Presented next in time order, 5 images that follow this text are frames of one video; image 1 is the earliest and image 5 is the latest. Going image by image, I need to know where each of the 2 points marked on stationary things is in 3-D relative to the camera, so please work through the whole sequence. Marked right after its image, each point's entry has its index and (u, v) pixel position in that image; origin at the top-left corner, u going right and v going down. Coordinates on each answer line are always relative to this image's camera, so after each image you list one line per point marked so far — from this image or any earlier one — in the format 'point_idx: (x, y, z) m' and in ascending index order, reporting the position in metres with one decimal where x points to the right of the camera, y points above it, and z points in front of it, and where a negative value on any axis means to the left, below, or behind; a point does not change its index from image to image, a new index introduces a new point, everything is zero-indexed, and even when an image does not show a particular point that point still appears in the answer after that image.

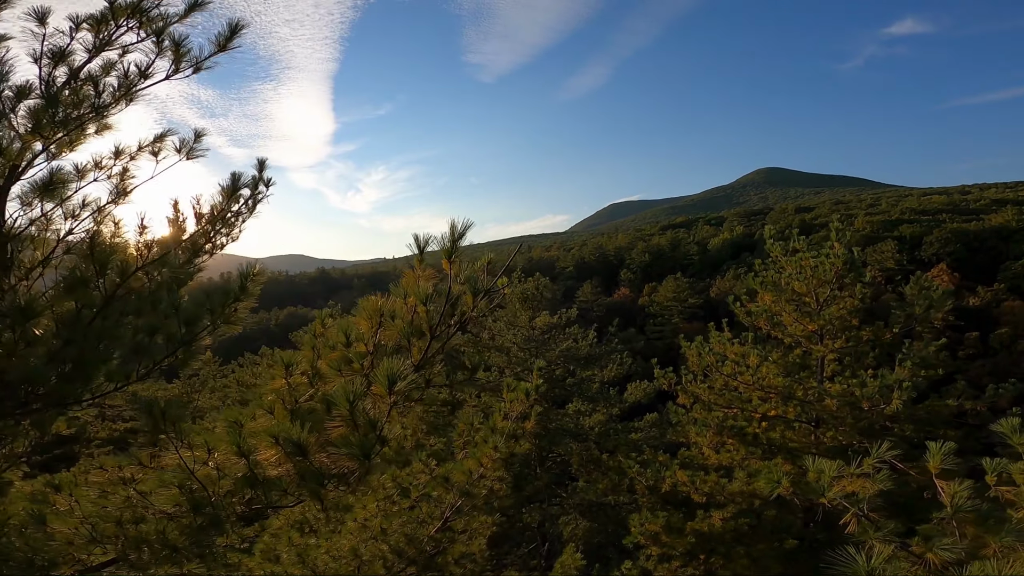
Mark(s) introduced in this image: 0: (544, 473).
0: (+0.5, -3.4, +8.3) m
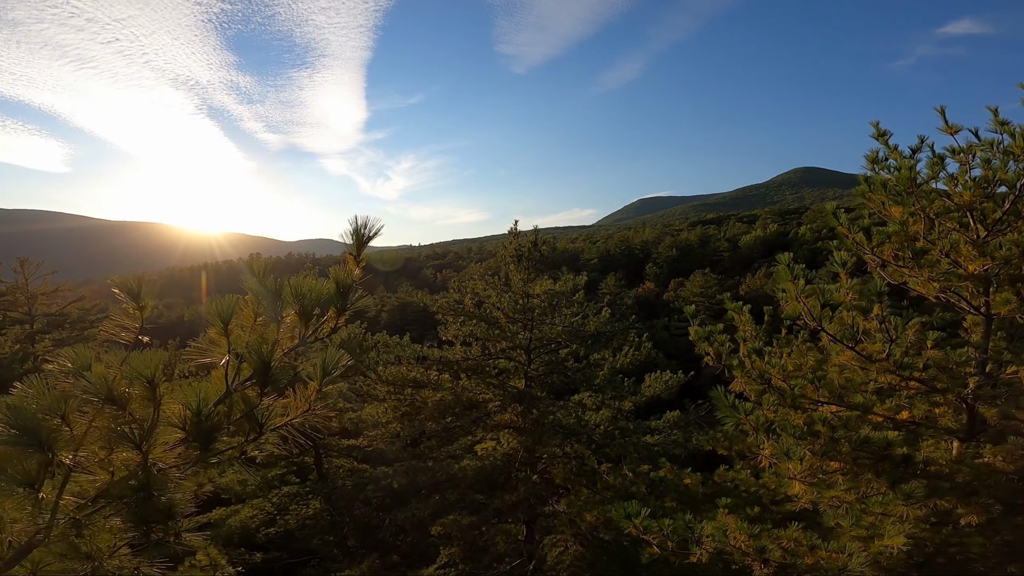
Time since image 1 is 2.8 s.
0: (+0.2, -2.8, +6.6) m
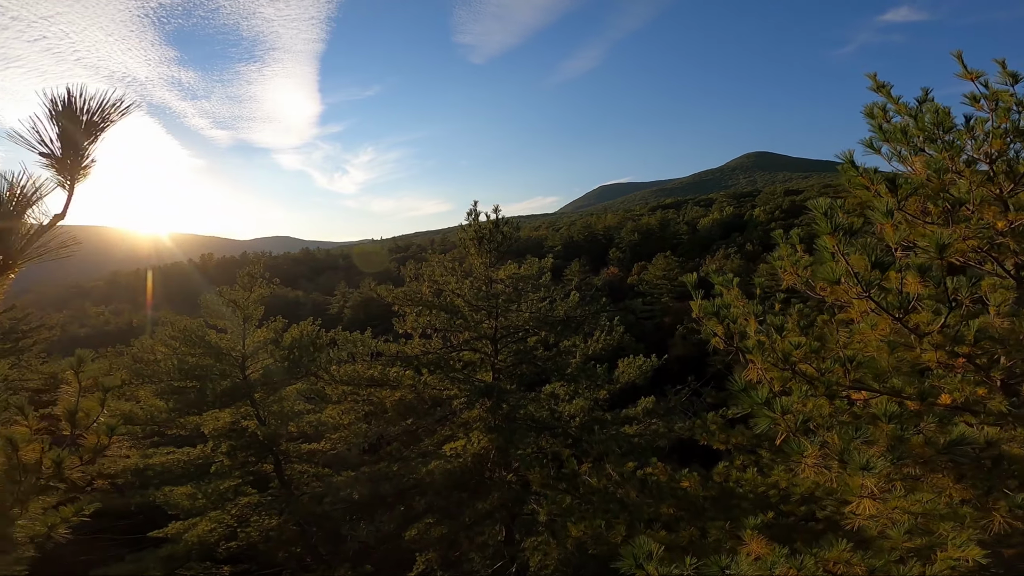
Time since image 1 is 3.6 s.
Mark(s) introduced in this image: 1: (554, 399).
0: (-0.2, -2.6, +6.2) m
1: (+0.6, -1.7, +7.0) m
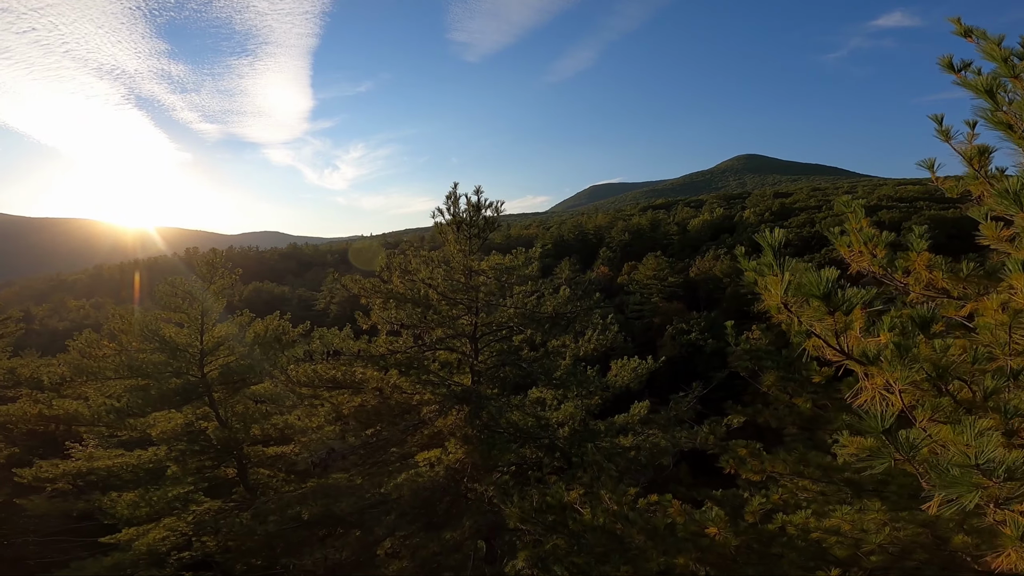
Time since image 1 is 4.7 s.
0: (-0.4, -2.5, +5.5) m
1: (+0.4, -1.6, +6.4) m
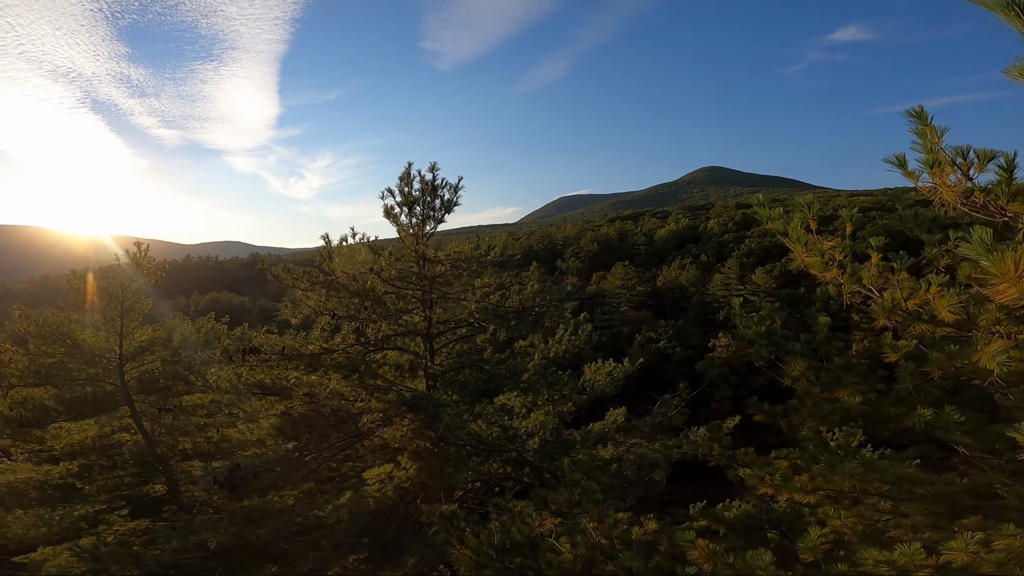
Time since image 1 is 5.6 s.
0: (-0.8, -2.4, +4.7) m
1: (-0.1, -1.5, +5.7) m
